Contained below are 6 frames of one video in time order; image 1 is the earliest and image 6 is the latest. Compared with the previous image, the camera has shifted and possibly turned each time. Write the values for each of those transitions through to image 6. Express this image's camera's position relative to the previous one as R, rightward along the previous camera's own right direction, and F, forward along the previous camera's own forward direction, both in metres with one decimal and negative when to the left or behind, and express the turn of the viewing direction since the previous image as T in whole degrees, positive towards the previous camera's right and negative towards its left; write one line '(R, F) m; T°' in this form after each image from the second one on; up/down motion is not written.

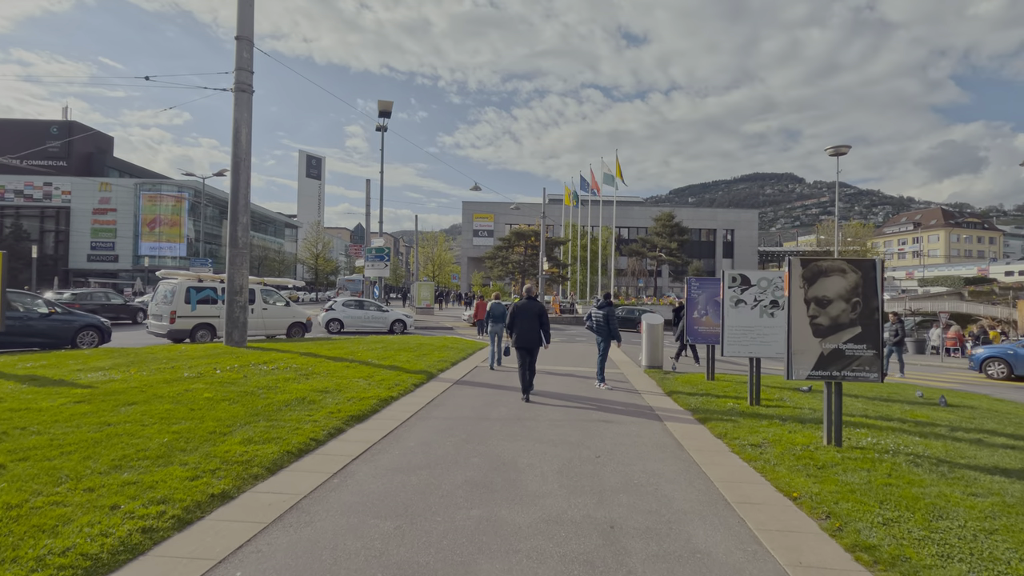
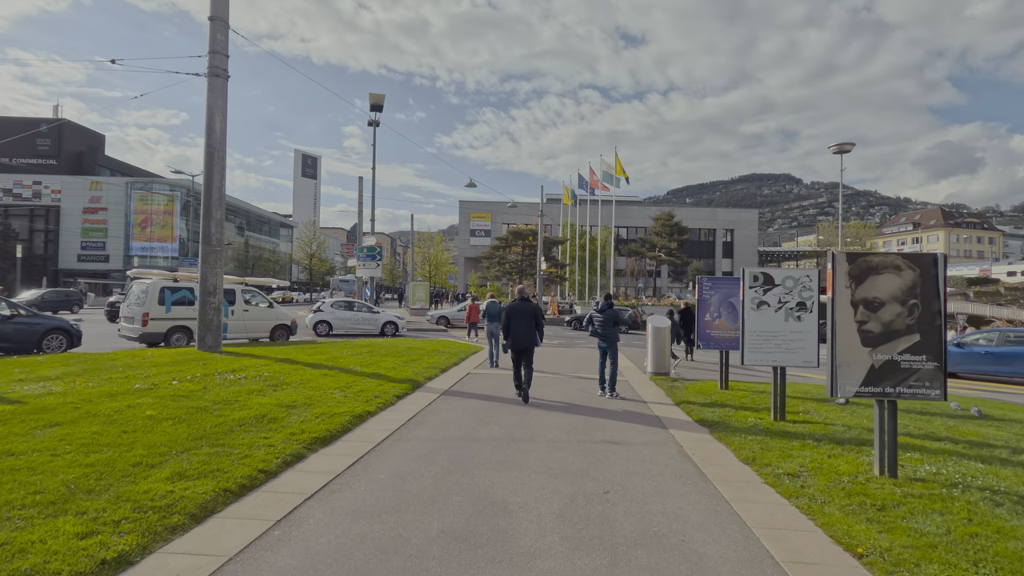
(+0.1, +1.1) m; 0°
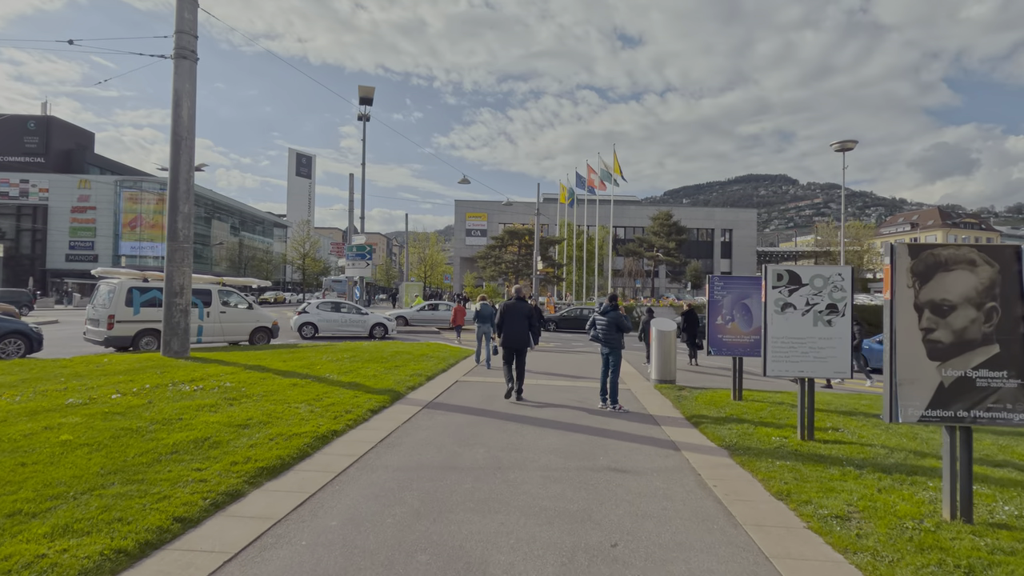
(+0.1, +1.1) m; 0°
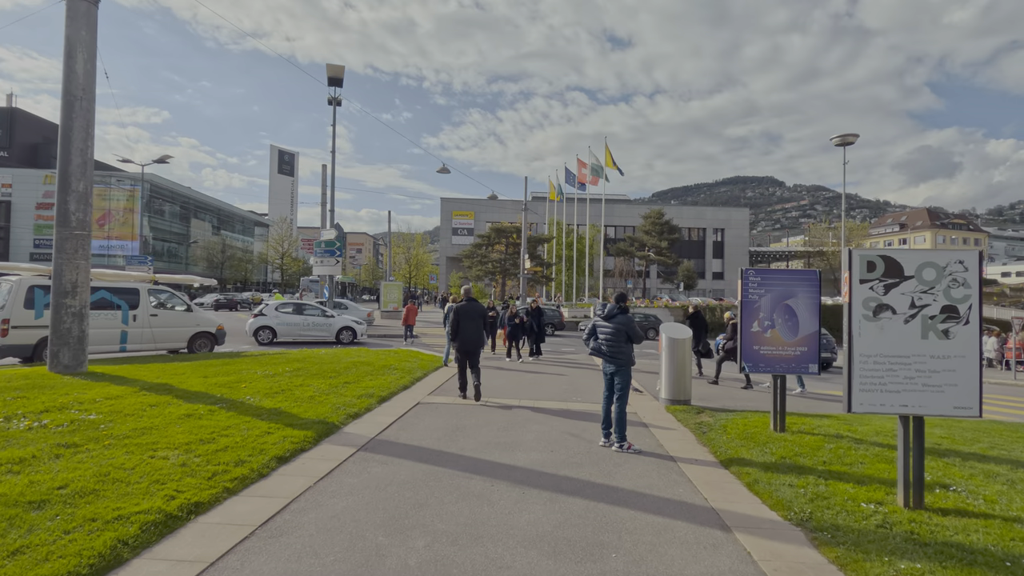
(+0.2, +2.4) m; +1°
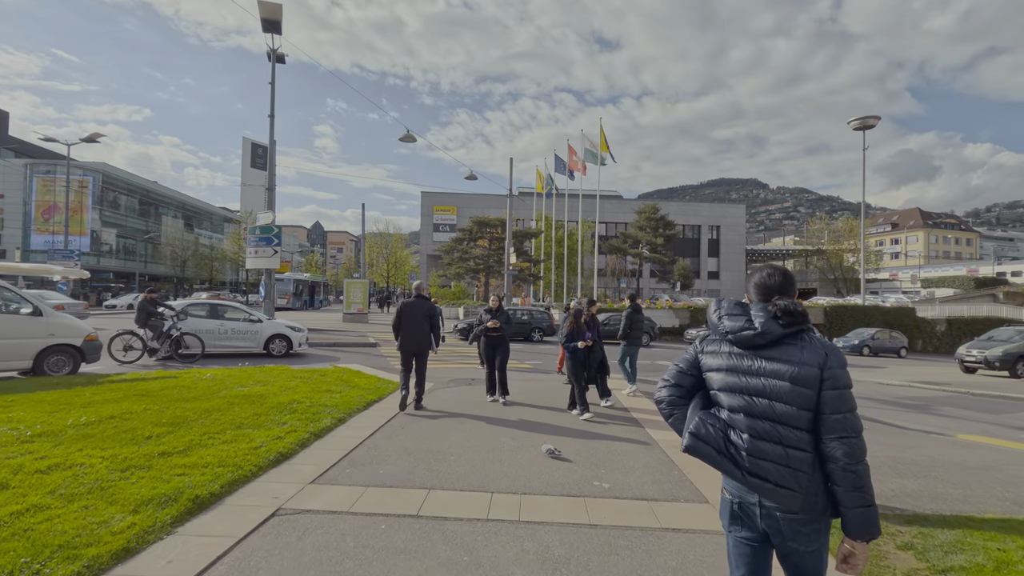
(+0.2, +4.8) m; +1°
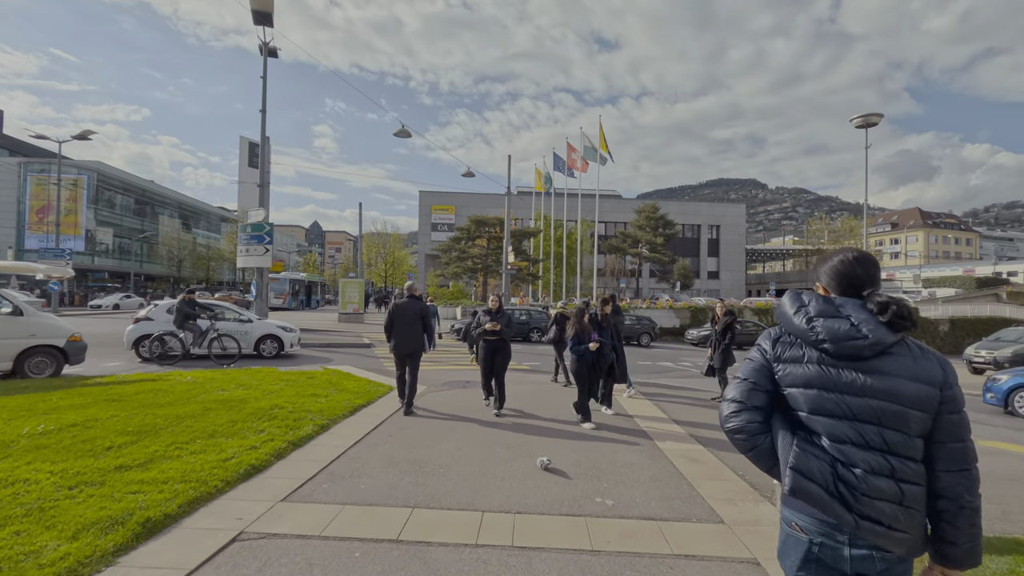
(+0.1, +0.5) m; 0°
